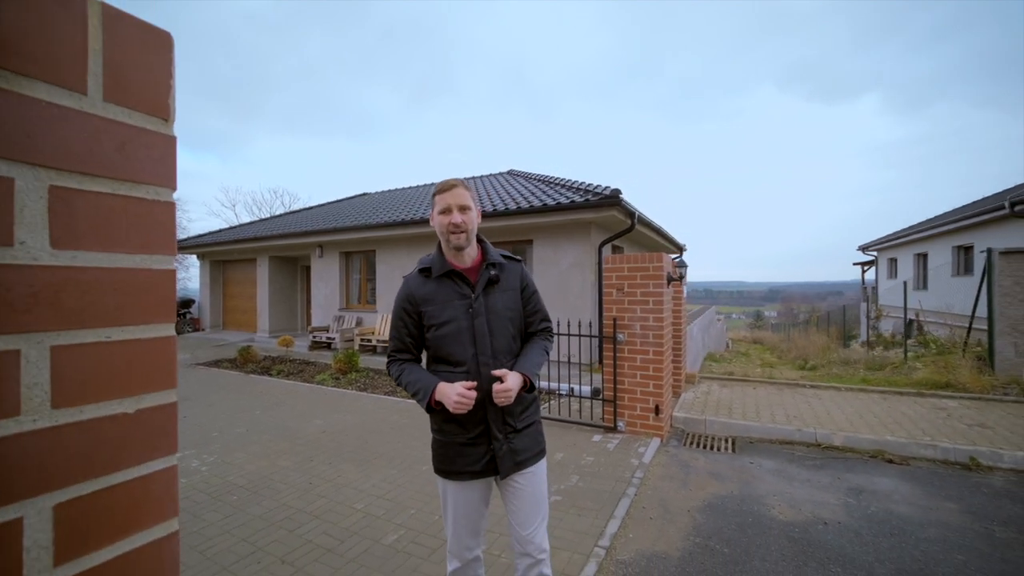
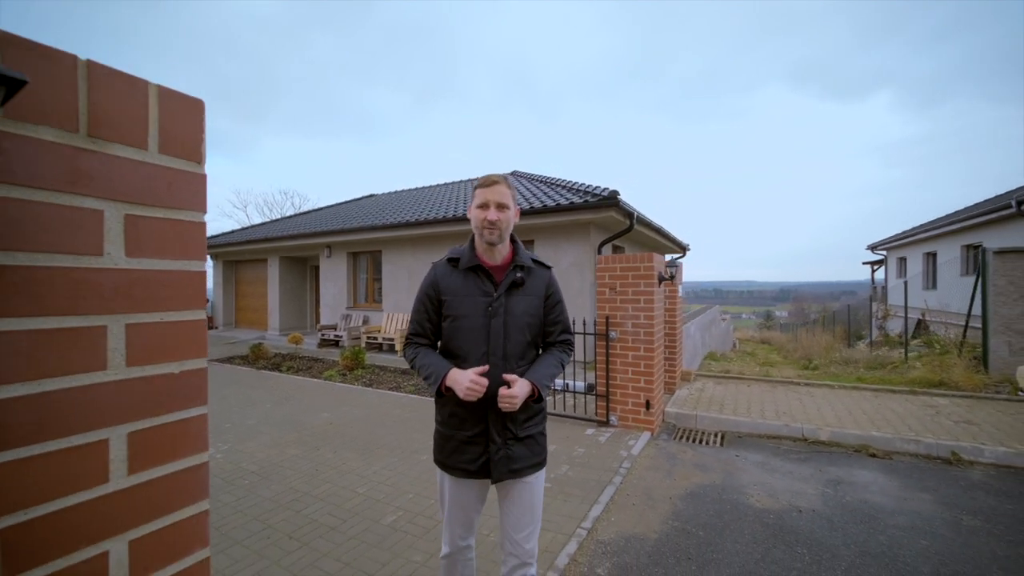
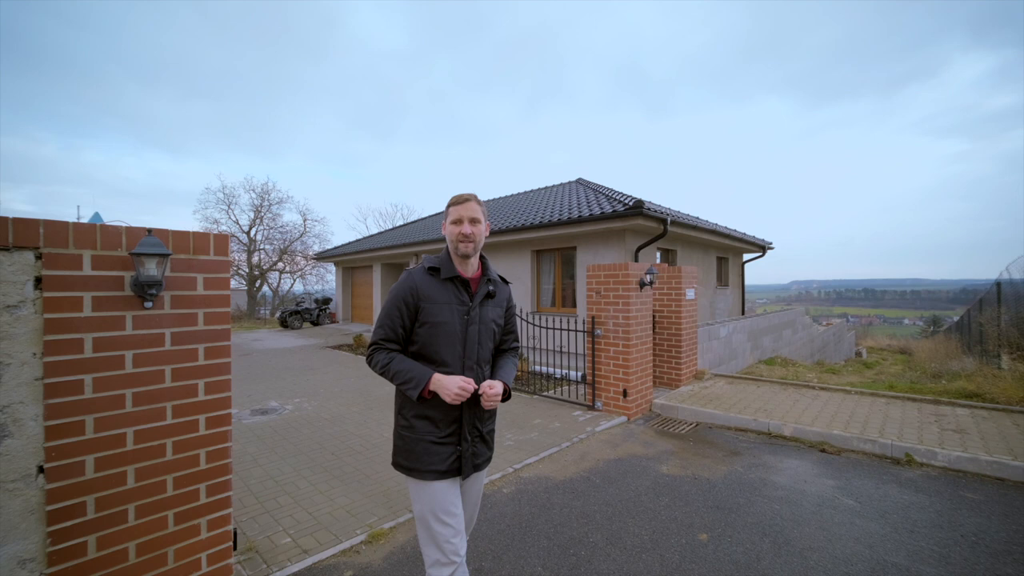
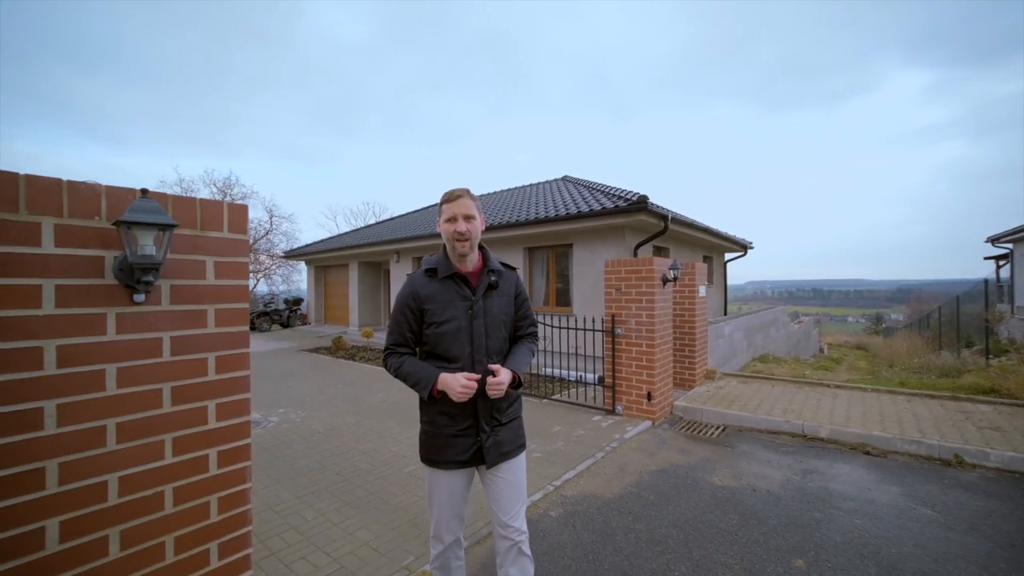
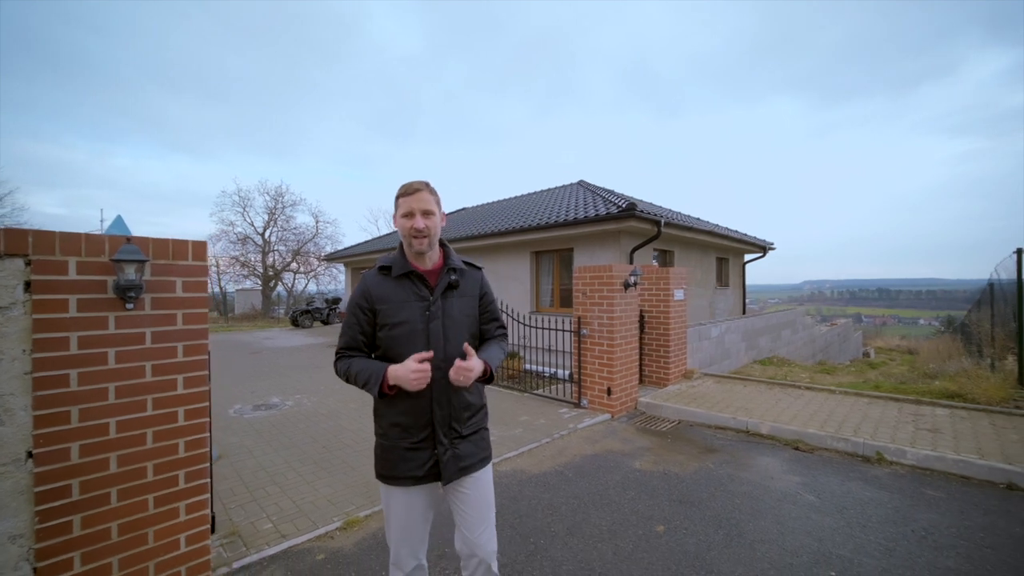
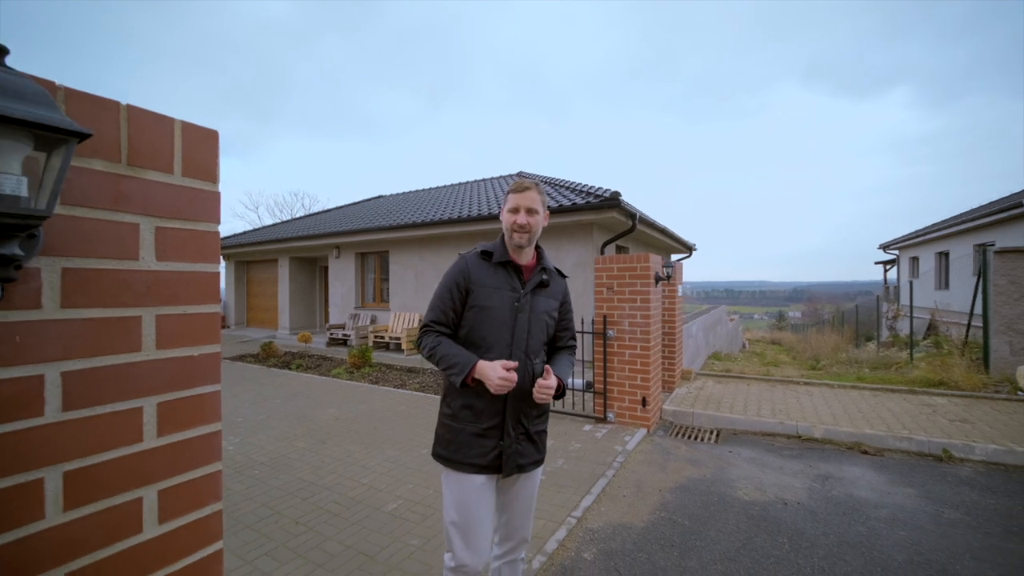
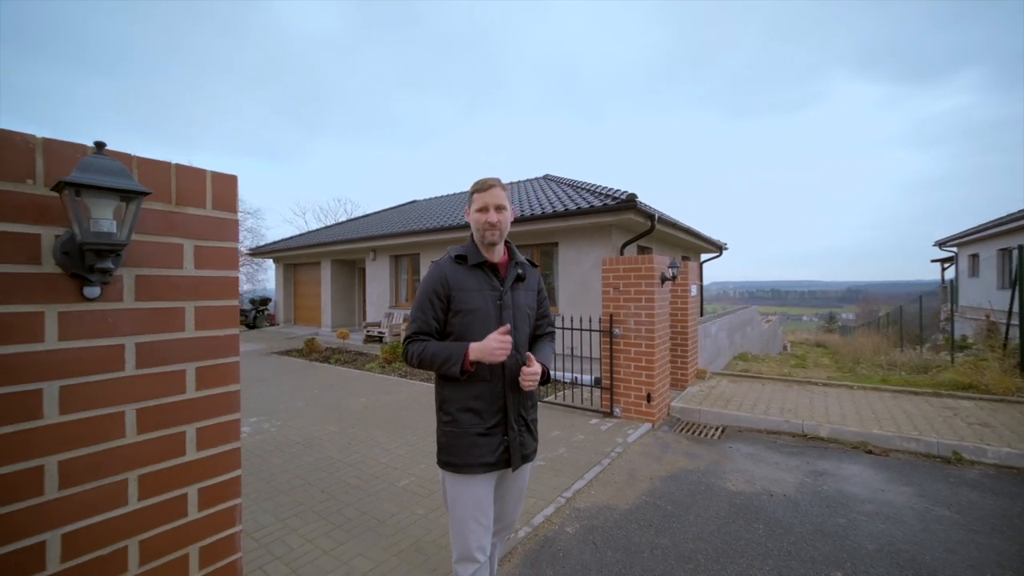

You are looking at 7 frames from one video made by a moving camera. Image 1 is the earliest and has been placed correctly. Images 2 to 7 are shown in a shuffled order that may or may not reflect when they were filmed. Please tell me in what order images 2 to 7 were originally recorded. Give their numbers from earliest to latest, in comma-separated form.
2, 6, 7, 4, 3, 5
